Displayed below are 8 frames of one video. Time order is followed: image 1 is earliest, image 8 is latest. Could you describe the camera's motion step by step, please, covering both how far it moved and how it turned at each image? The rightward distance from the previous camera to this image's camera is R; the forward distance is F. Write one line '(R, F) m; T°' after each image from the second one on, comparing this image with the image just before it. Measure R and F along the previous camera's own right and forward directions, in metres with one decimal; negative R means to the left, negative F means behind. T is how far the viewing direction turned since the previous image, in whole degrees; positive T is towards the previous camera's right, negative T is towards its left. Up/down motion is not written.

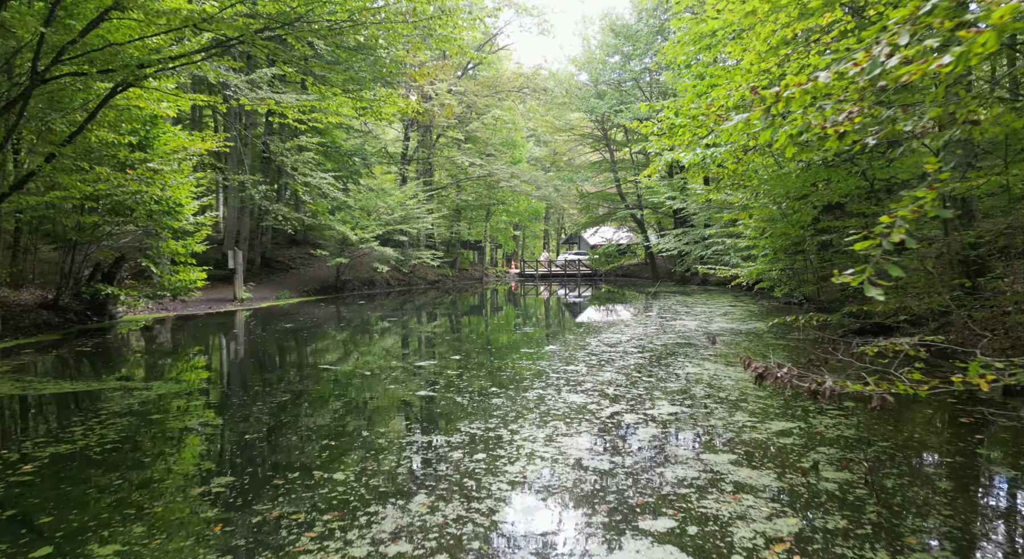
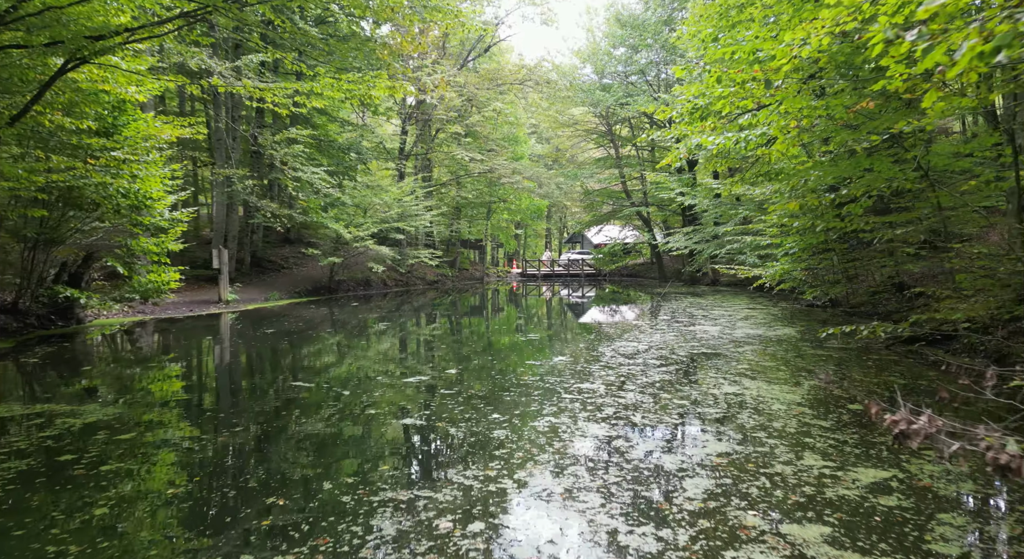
(0.0, +0.7) m; 0°
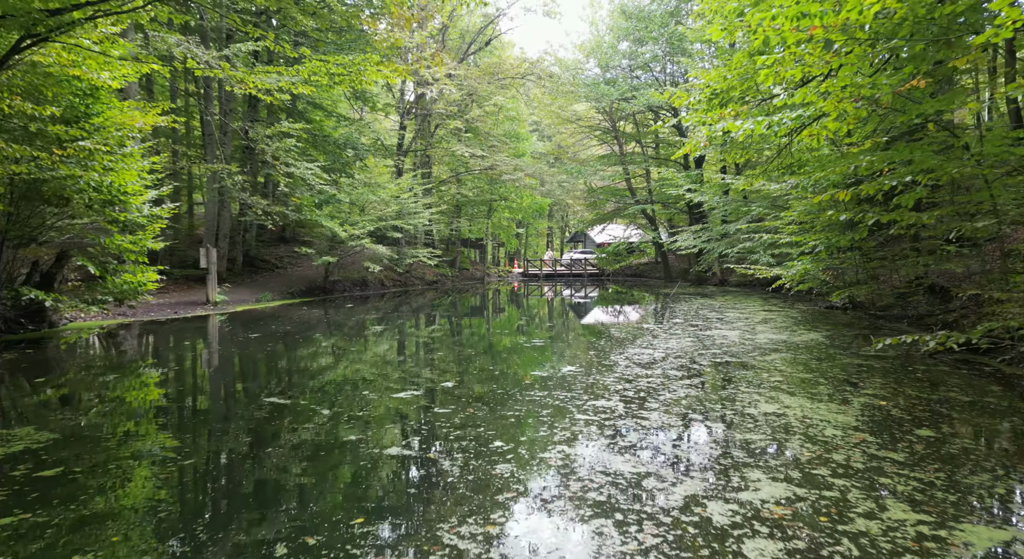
(0.0, +0.5) m; 0°
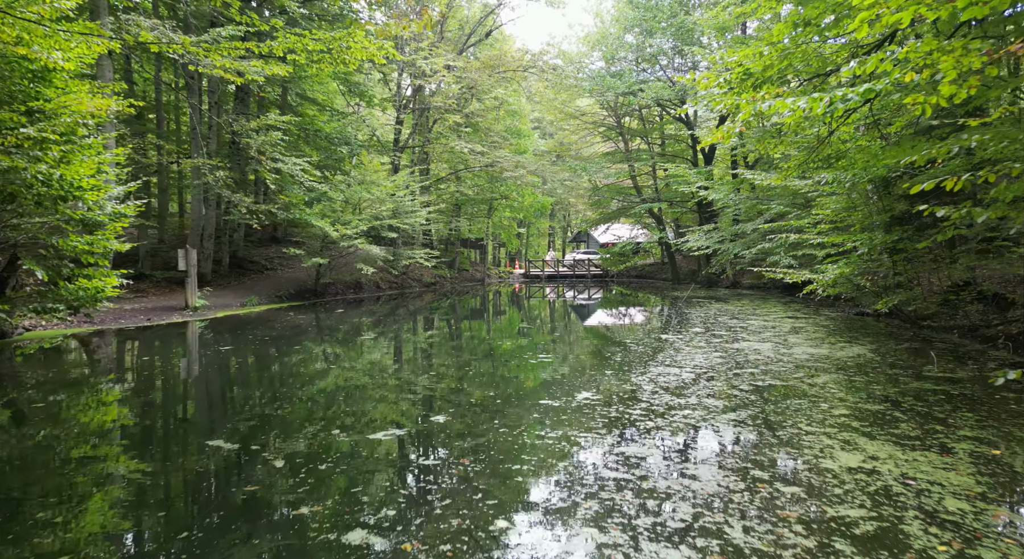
(0.0, +0.8) m; 0°
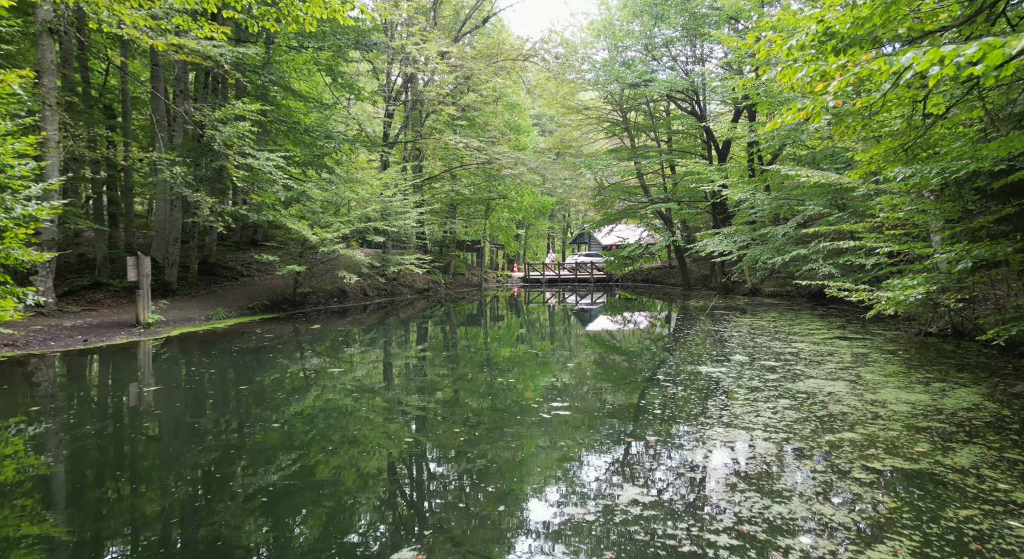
(-0.1, +1.4) m; 0°
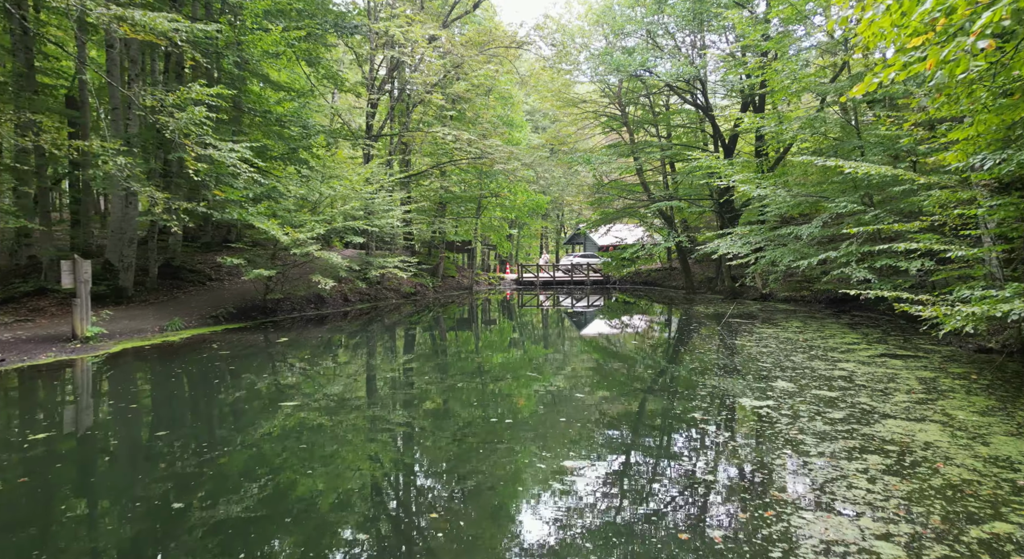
(0.0, +1.1) m; +1°
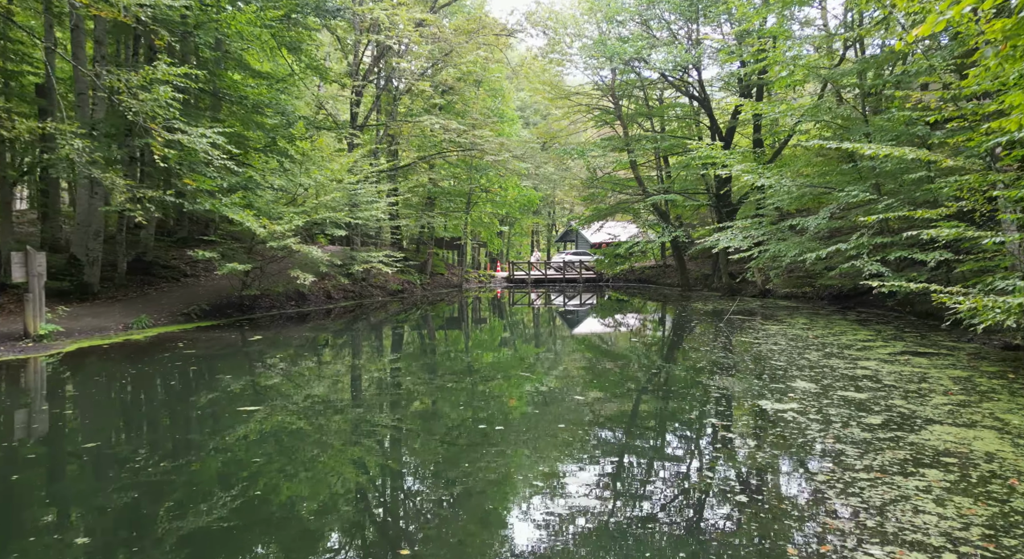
(0.0, +0.6) m; +1°
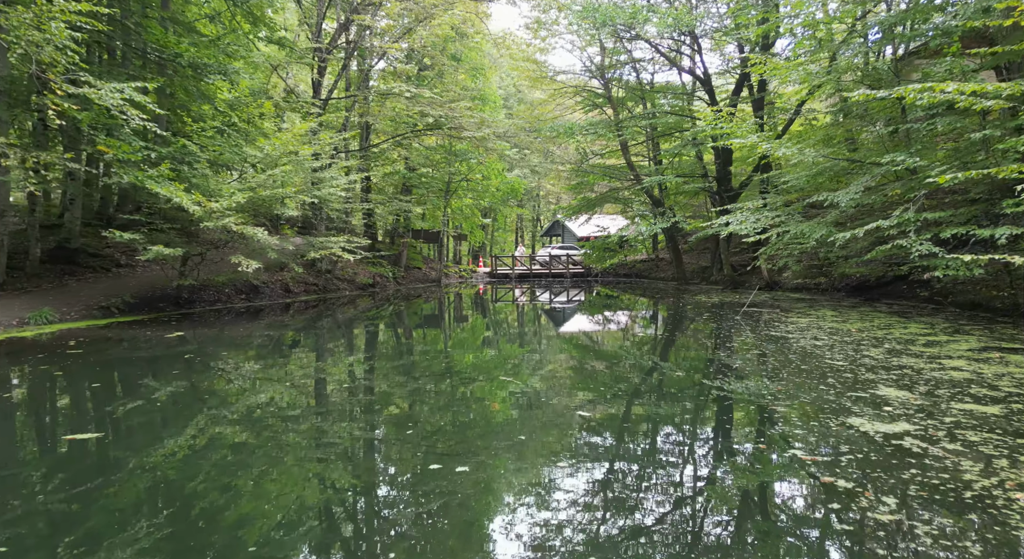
(+0.1, +1.4) m; +1°
